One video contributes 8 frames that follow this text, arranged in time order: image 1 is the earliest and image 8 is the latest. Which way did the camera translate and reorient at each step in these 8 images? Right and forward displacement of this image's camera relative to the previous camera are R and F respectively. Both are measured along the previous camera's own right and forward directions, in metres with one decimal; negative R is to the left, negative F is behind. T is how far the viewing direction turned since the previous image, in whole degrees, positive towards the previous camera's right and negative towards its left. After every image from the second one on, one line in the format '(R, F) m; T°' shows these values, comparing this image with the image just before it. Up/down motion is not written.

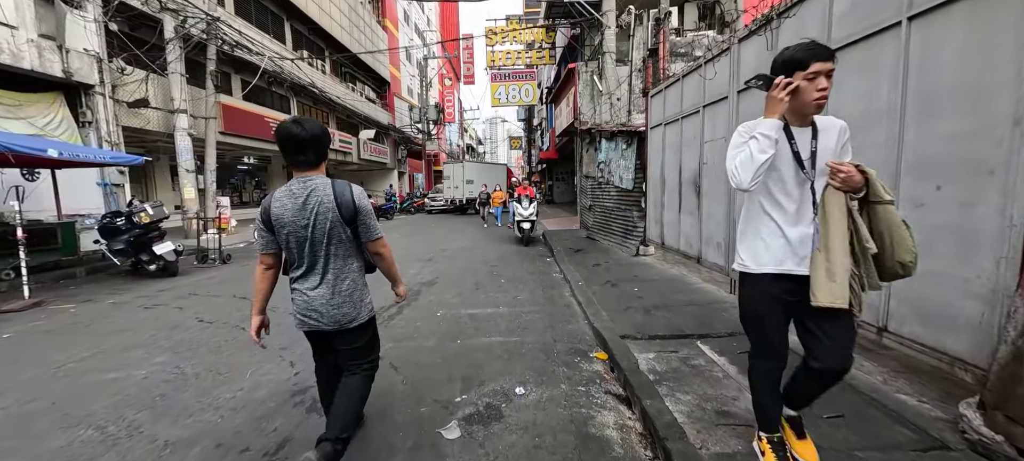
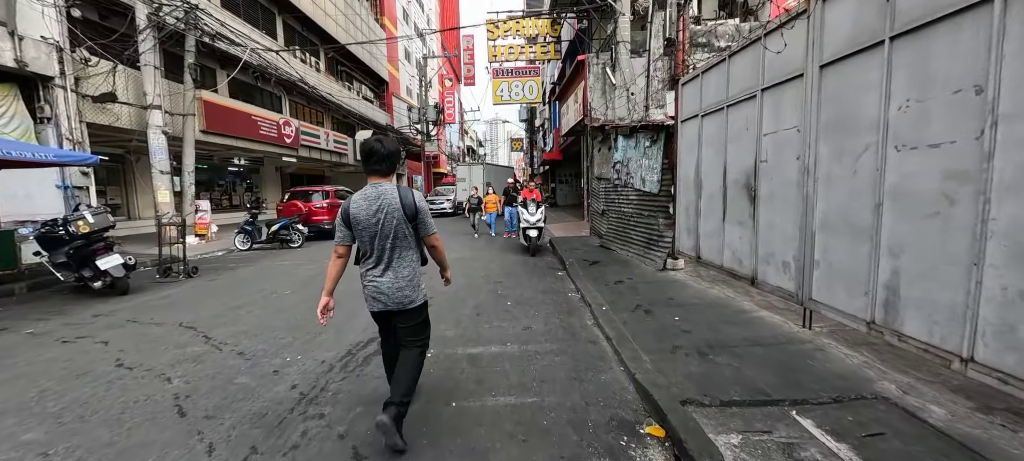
(-0.1, +1.1) m; 0°
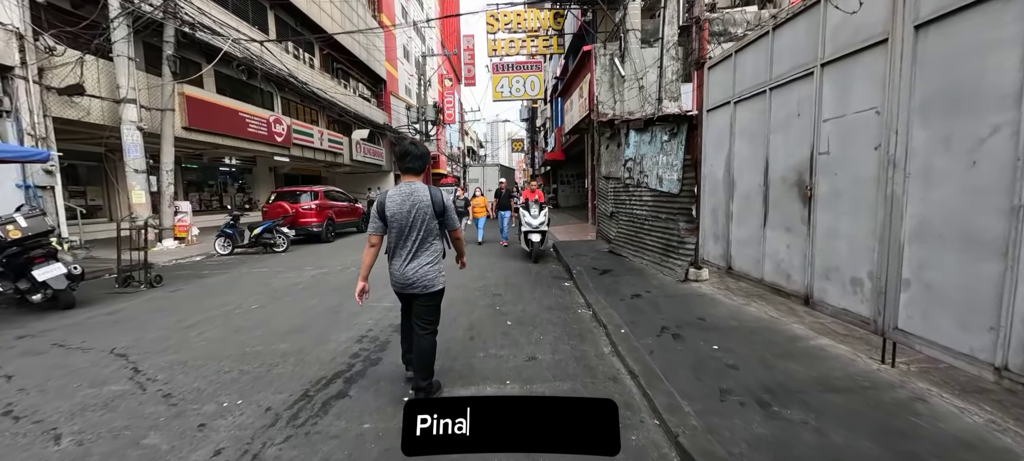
(0.0, +0.8) m; 0°
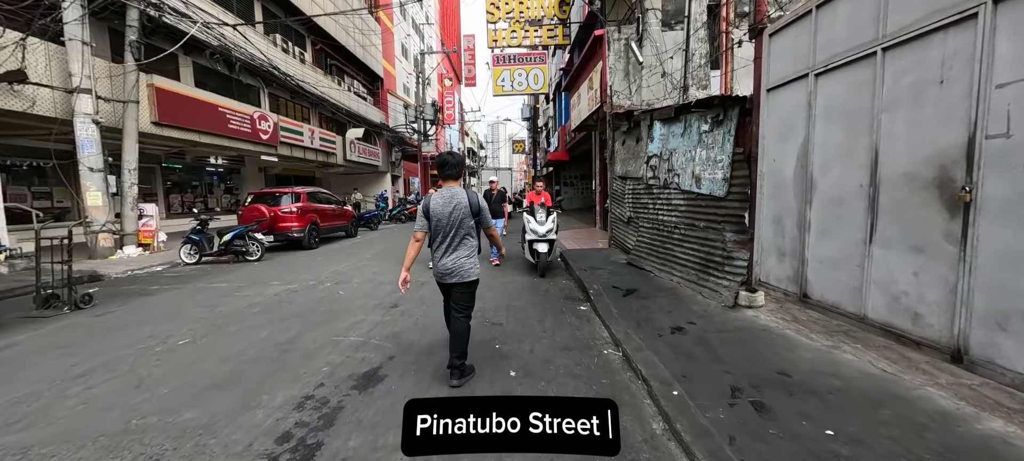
(0.0, +1.2) m; 0°
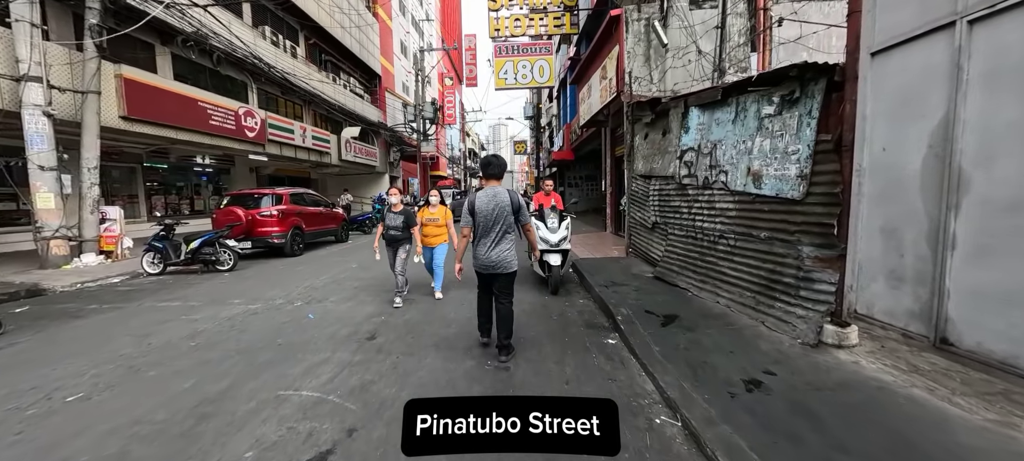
(-0.1, +1.1) m; 0°
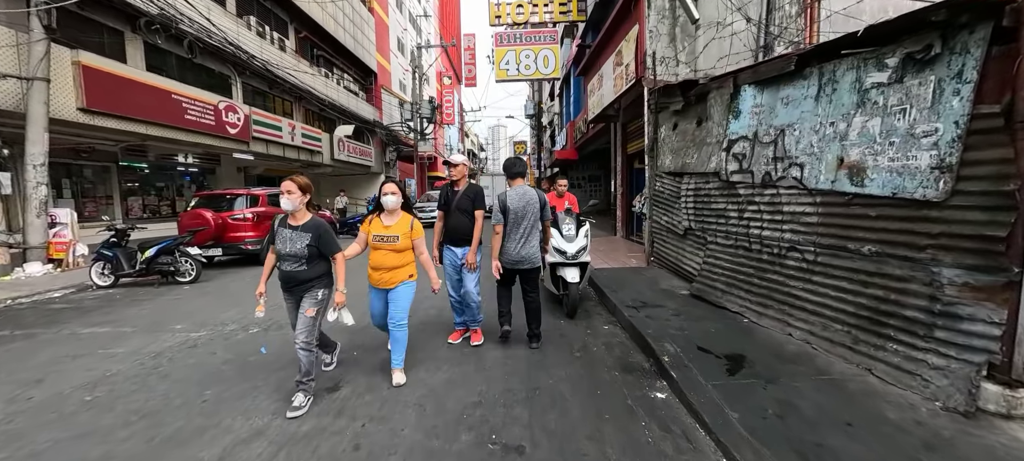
(-0.1, +1.0) m; 0°
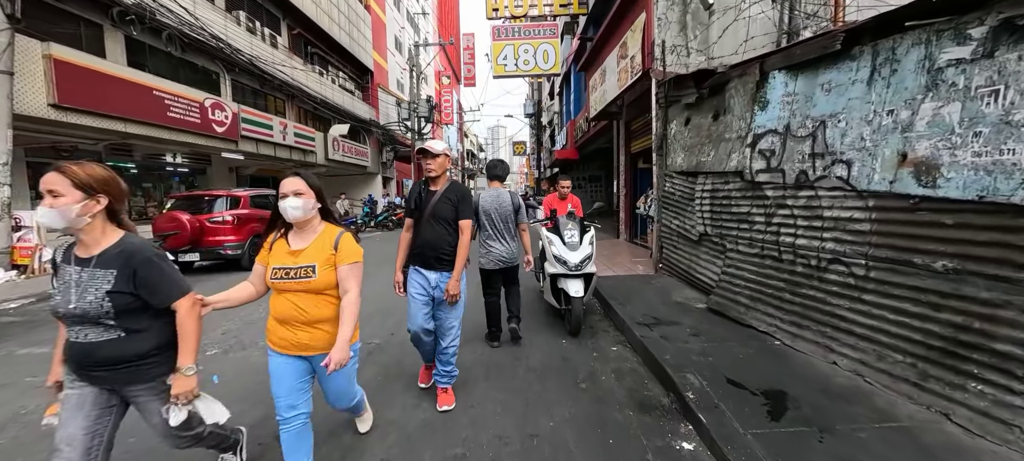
(0.0, +0.5) m; 0°
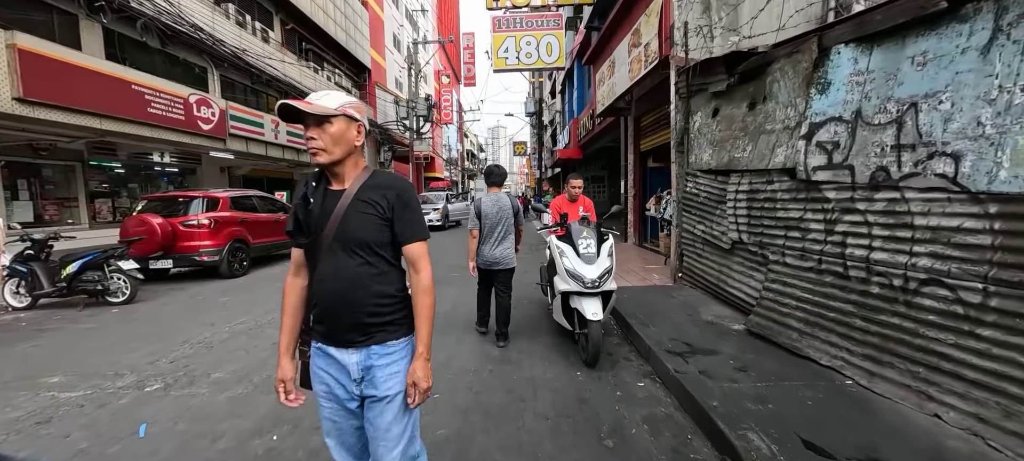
(0.0, +0.7) m; 0°
